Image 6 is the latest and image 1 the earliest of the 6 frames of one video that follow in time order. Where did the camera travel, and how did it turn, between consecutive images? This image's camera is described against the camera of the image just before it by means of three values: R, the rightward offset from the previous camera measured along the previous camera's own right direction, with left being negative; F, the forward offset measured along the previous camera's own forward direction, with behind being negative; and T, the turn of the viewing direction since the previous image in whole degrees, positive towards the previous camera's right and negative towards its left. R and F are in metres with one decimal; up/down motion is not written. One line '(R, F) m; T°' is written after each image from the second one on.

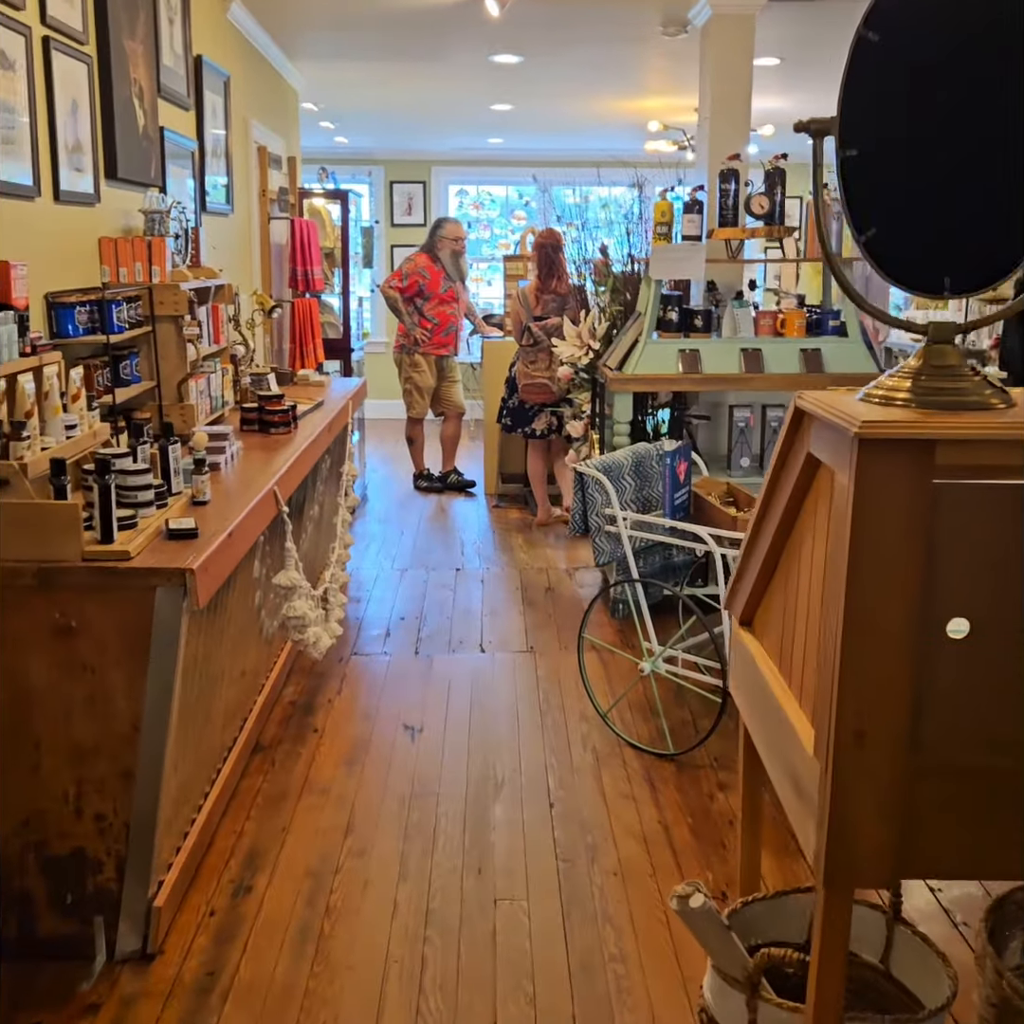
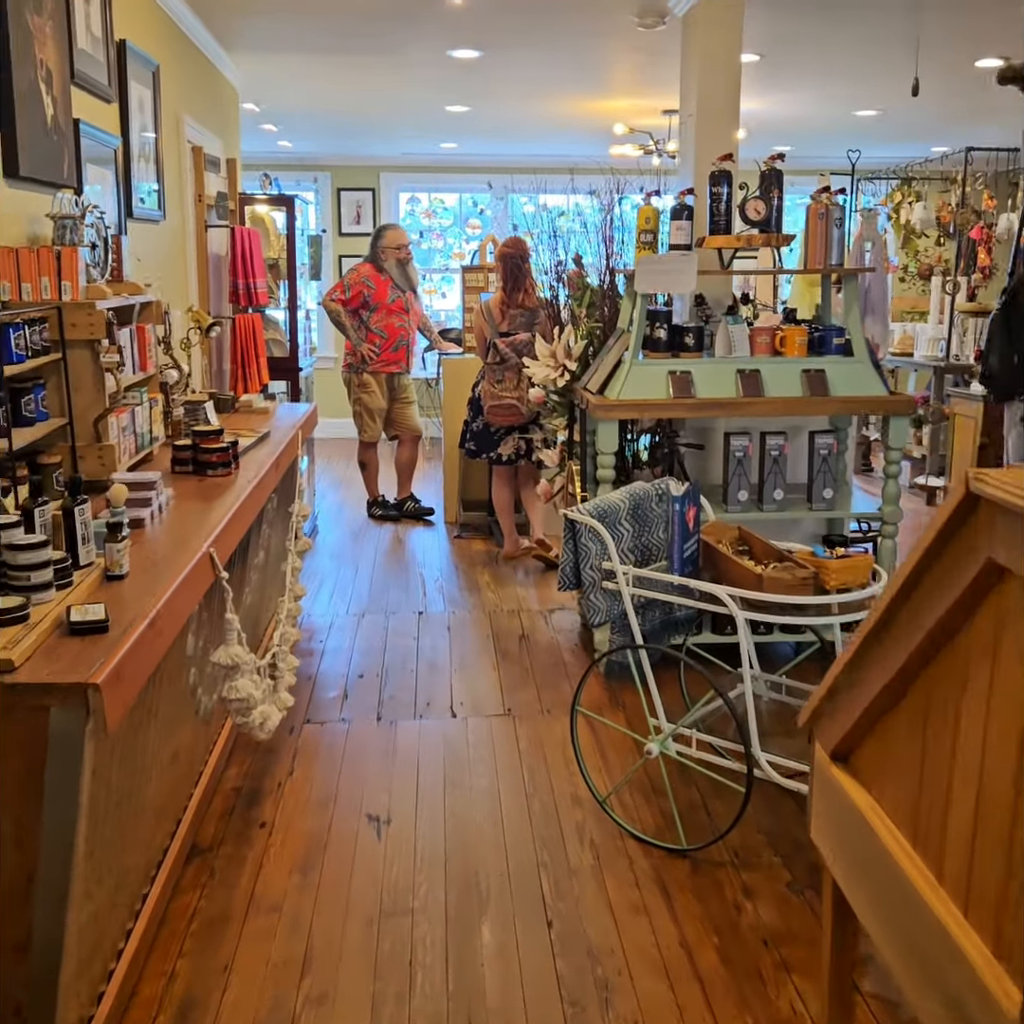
(-0.1, +0.4) m; +3°
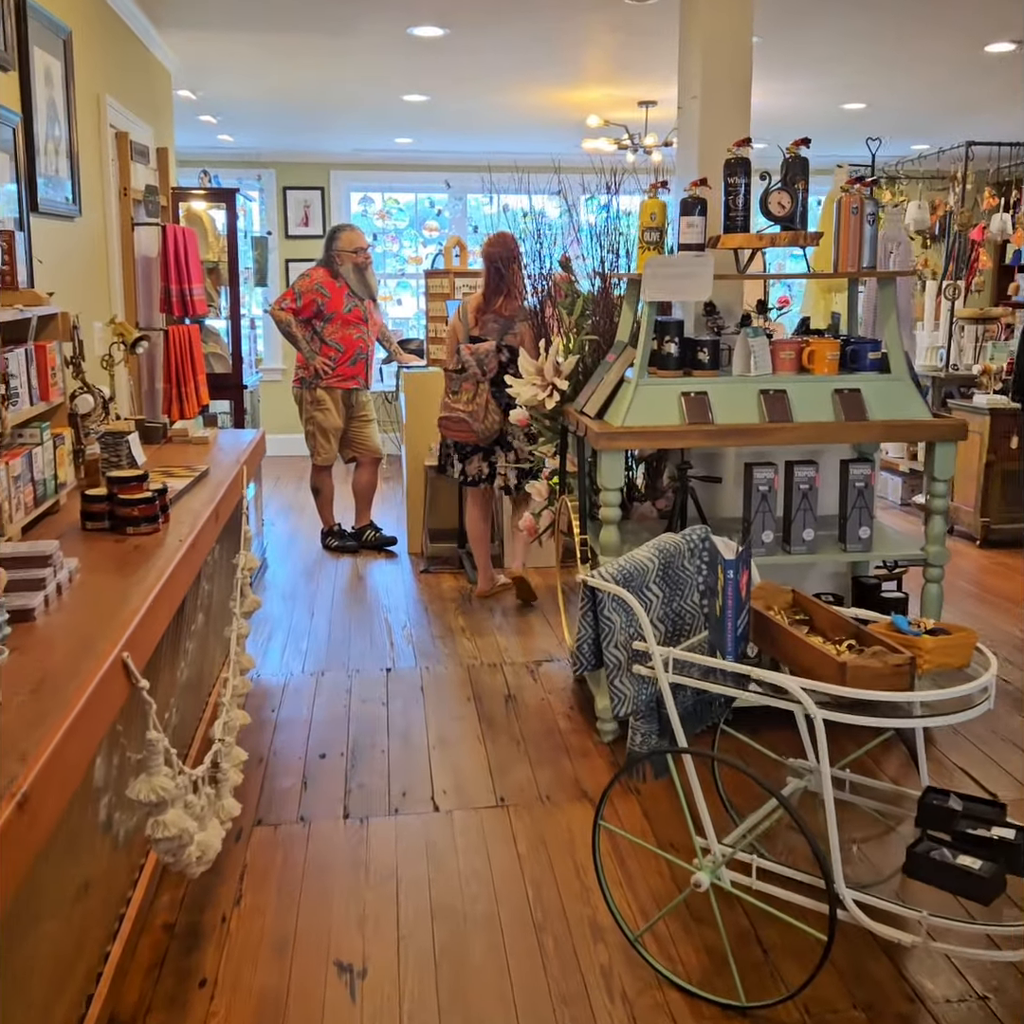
(-0.1, +0.5) m; +3°
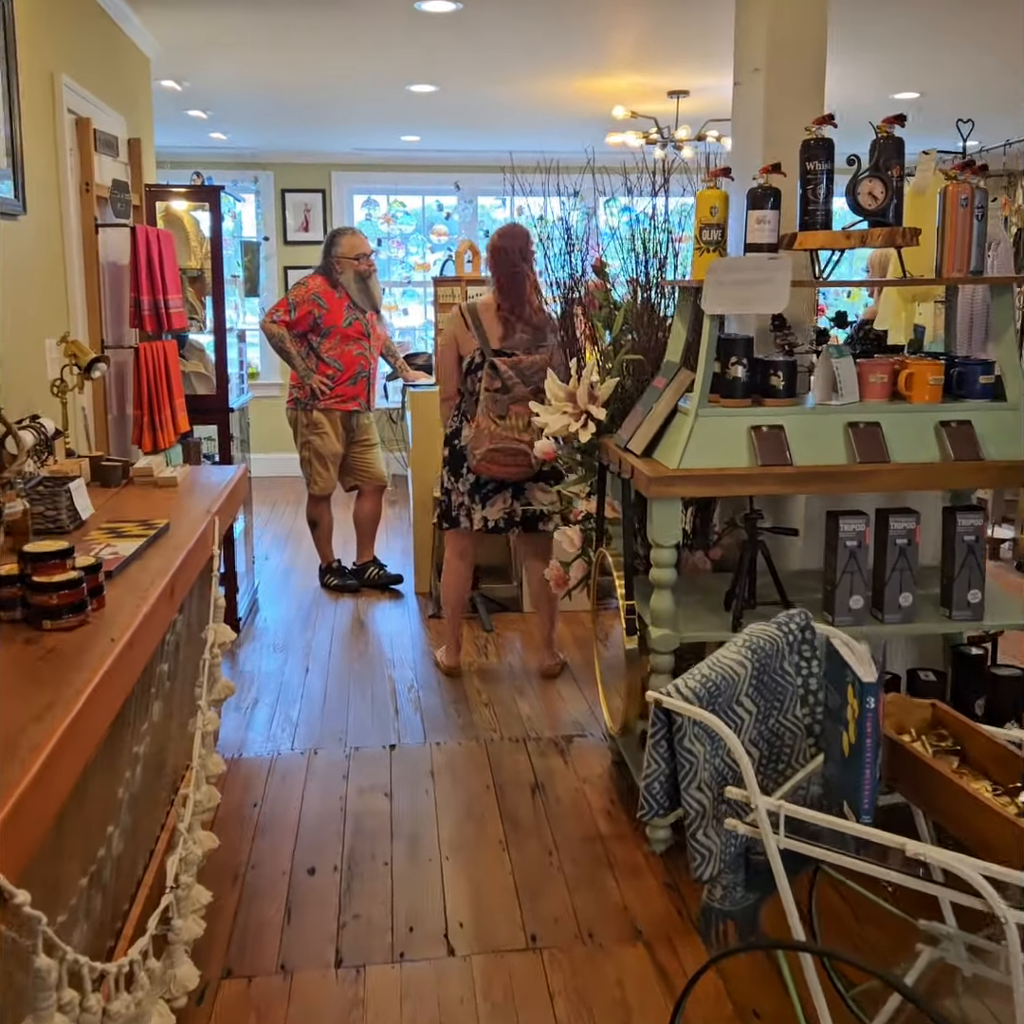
(-0.1, +0.5) m; 0°
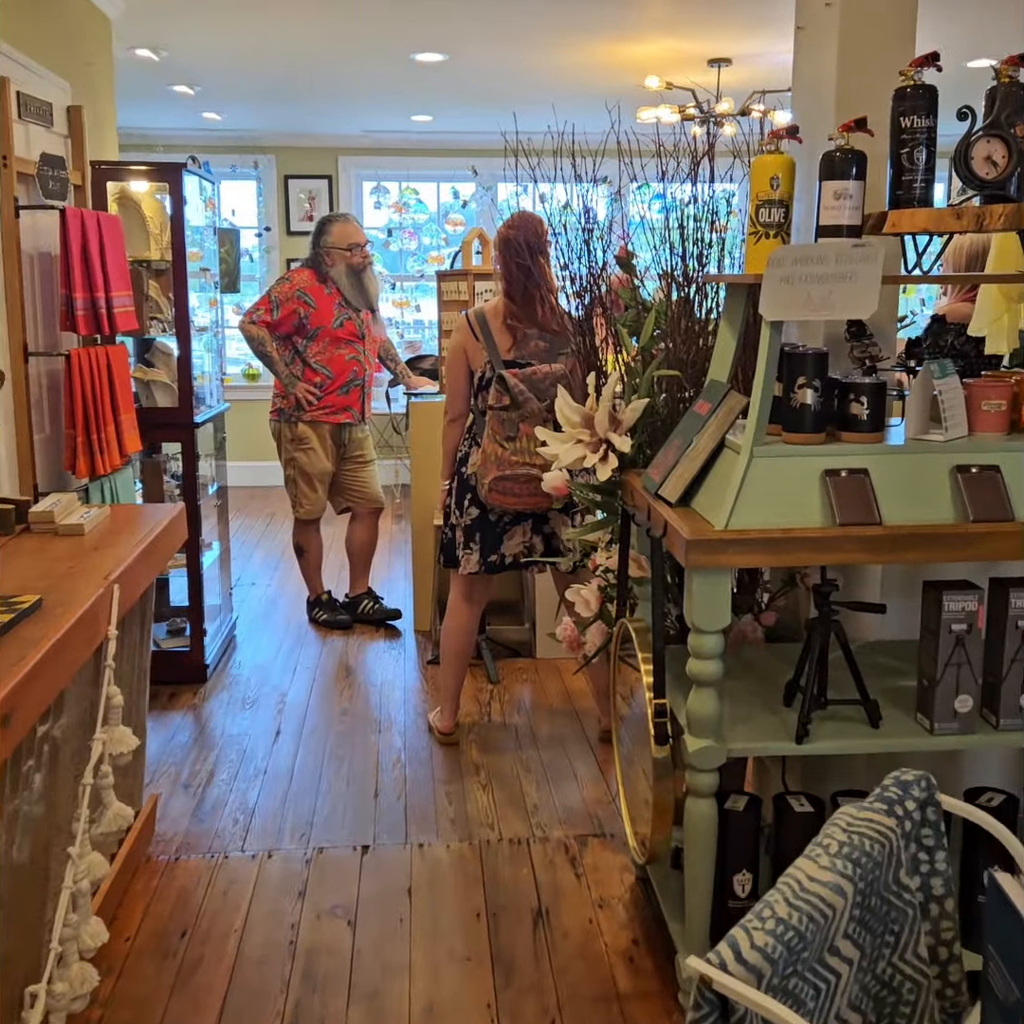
(+0.1, +0.6) m; -2°
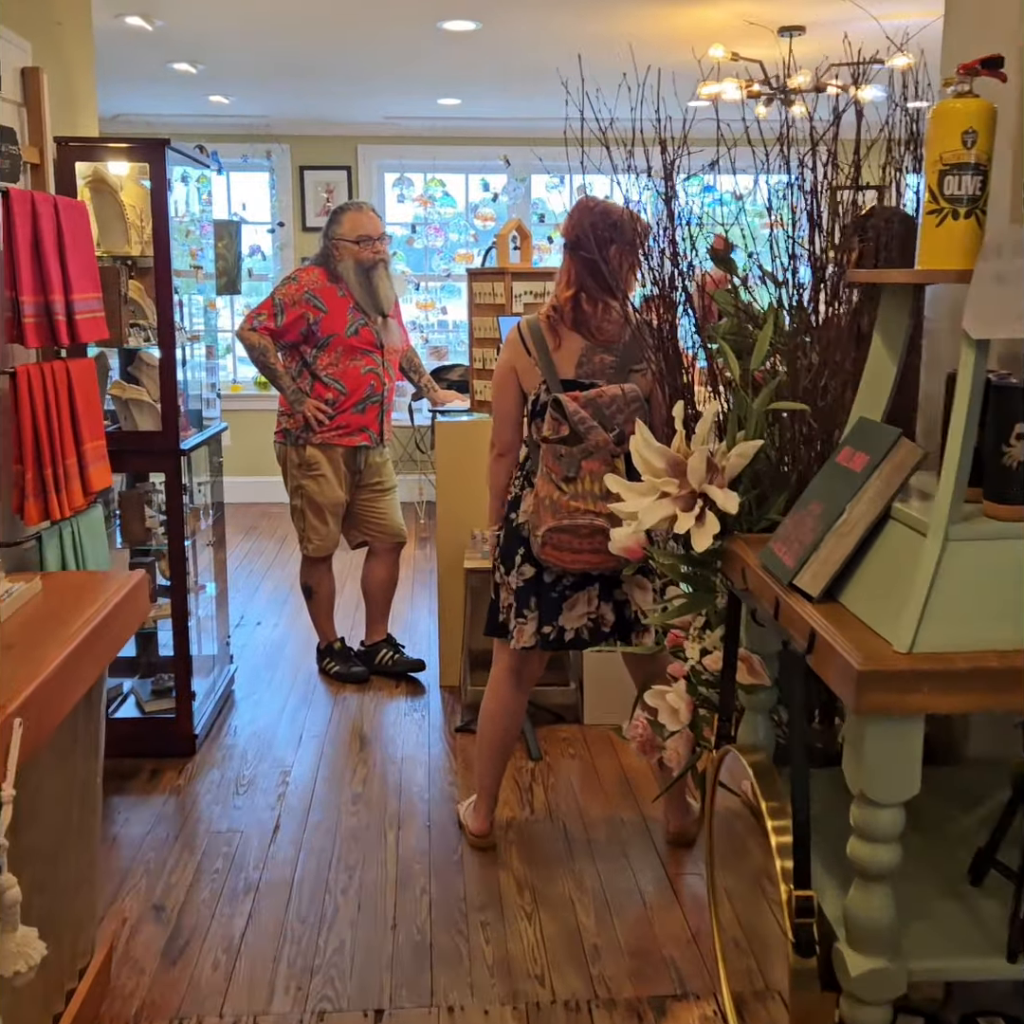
(-0.1, +0.6) m; -1°
